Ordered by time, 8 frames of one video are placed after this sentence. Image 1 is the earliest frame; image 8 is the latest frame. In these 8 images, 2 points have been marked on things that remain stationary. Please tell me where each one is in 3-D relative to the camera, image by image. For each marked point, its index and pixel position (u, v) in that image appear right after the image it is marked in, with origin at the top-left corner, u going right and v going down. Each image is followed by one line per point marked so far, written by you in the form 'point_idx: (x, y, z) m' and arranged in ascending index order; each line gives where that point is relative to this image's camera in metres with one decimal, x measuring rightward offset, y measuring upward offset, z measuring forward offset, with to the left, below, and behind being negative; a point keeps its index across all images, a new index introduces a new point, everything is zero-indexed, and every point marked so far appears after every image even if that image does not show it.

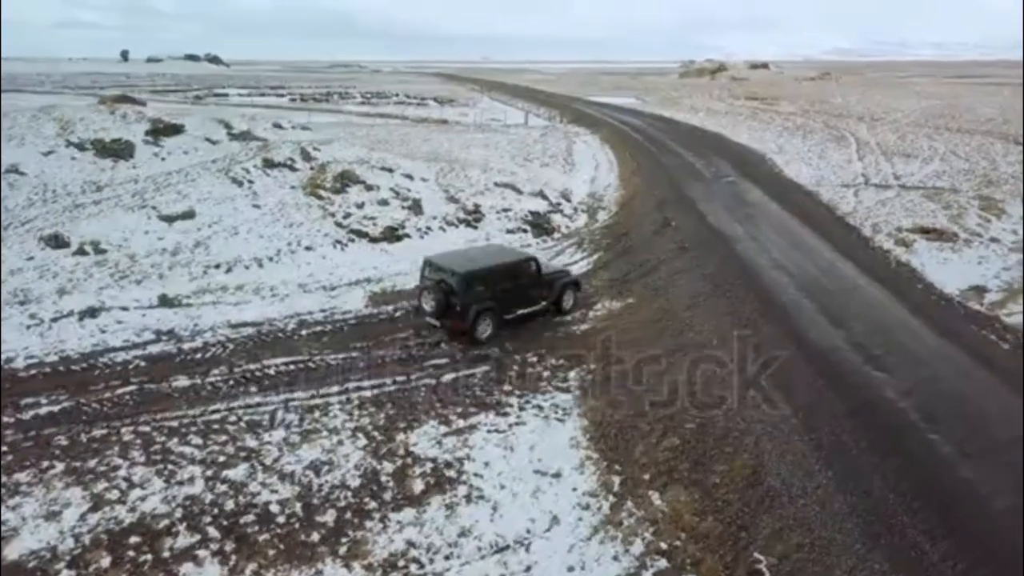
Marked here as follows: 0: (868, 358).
0: (+5.2, -1.0, +11.7) m
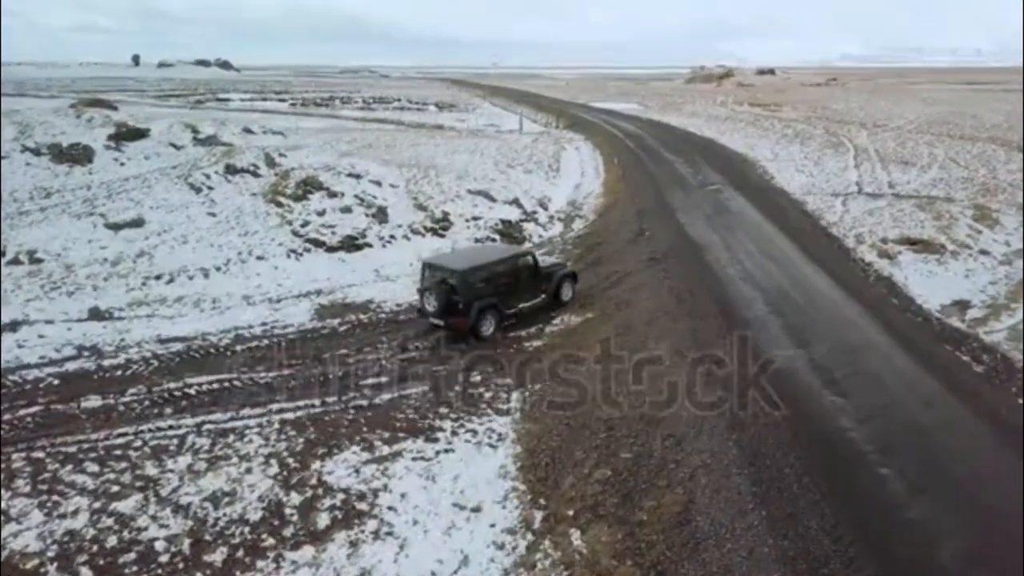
0: (+4.3, -1.3, +11.0) m
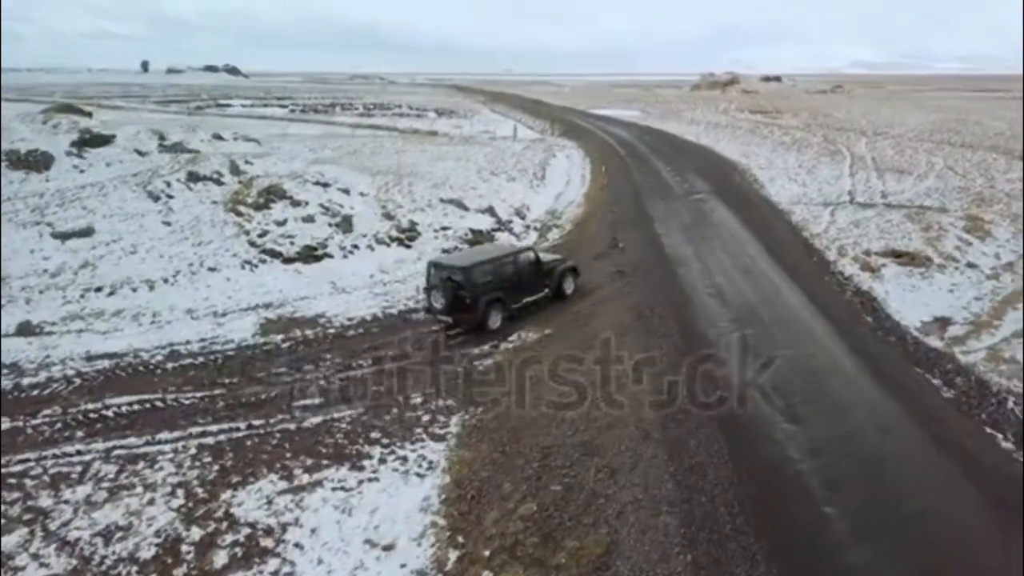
0: (+3.5, -1.5, +10.3) m
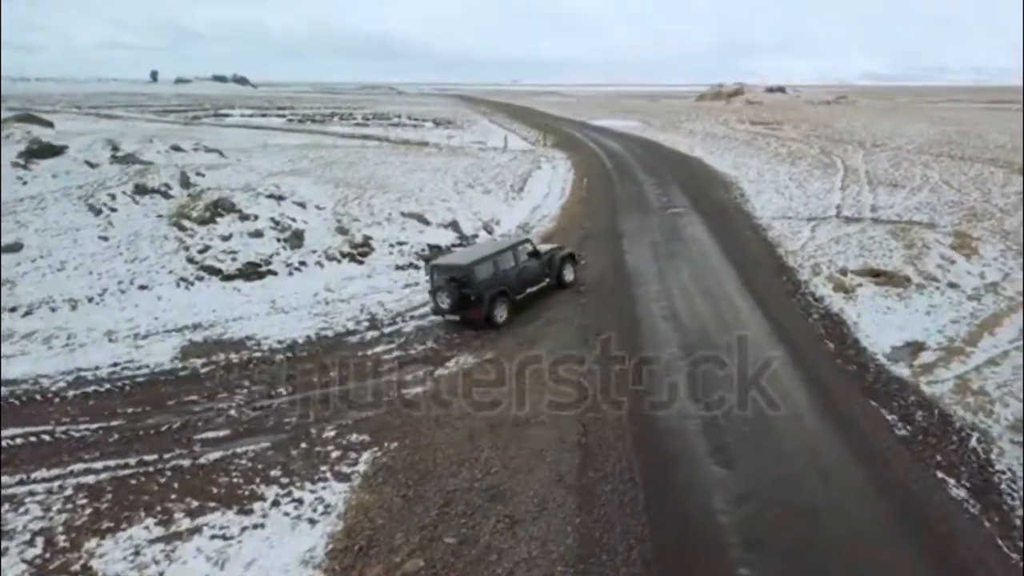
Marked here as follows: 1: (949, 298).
0: (+2.4, -1.8, +9.4) m
1: (+9.4, -0.2, +17.2) m
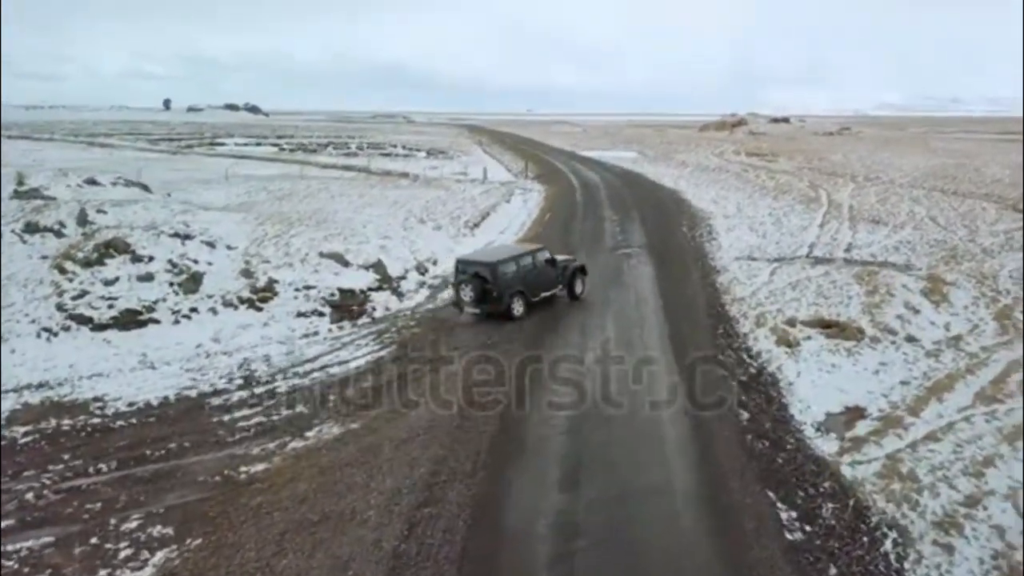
0: (+0.5, -2.6, +7.8) m
1: (+7.6, -1.3, +15.6) m
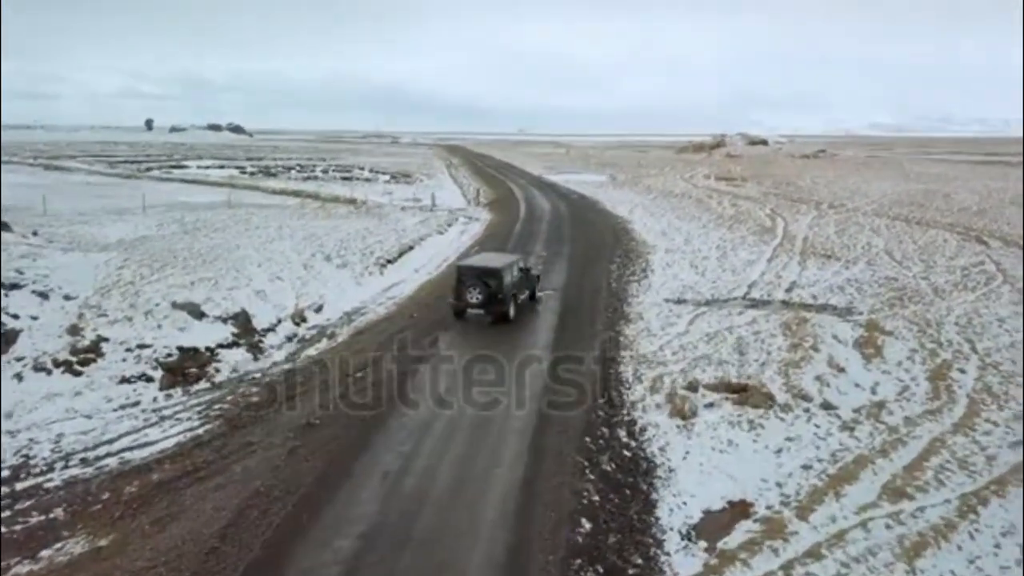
0: (-1.9, -3.5, +5.7) m
1: (+5.1, -2.3, +13.5) m
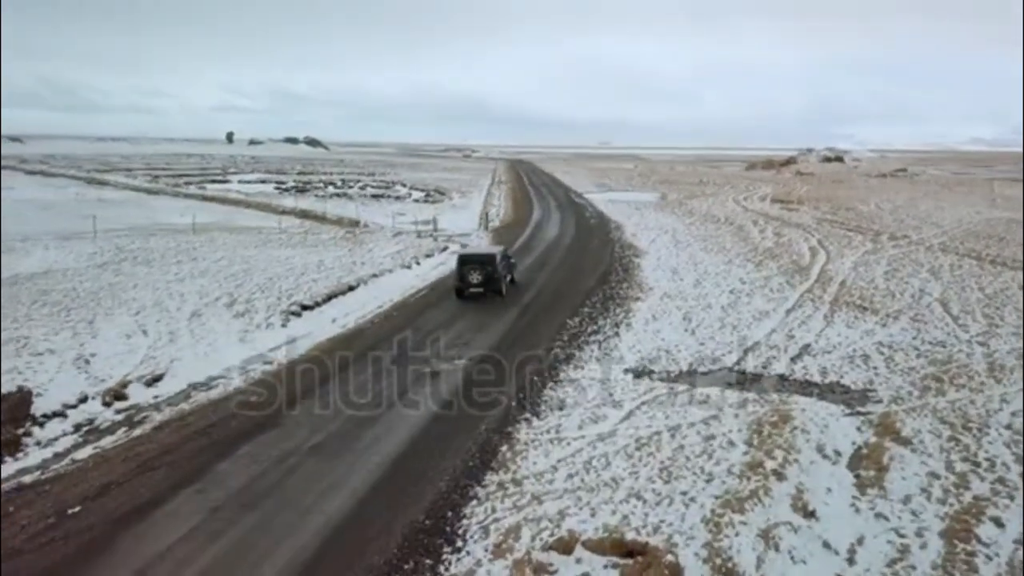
0: (-5.5, -4.5, +1.4) m
1: (+2.3, -3.7, +8.5) m
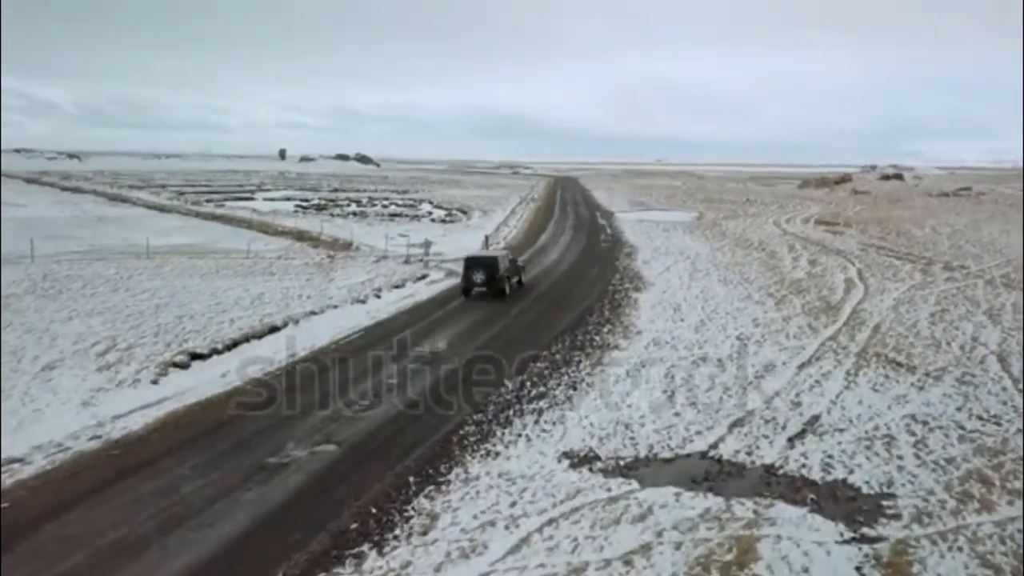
0: (-8.3, -5.1, -2.3) m
1: (-0.1, -4.5, +4.3) m
